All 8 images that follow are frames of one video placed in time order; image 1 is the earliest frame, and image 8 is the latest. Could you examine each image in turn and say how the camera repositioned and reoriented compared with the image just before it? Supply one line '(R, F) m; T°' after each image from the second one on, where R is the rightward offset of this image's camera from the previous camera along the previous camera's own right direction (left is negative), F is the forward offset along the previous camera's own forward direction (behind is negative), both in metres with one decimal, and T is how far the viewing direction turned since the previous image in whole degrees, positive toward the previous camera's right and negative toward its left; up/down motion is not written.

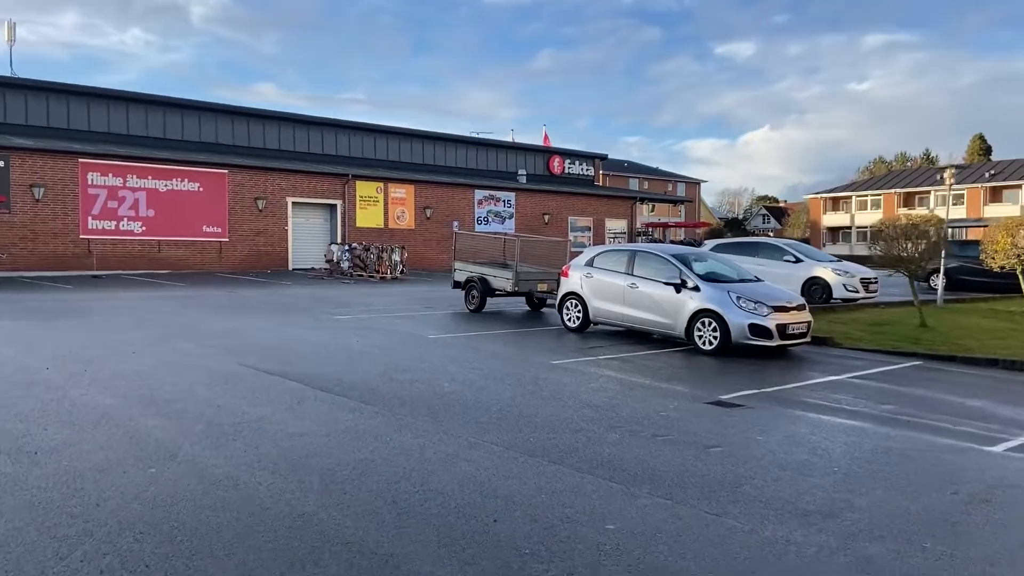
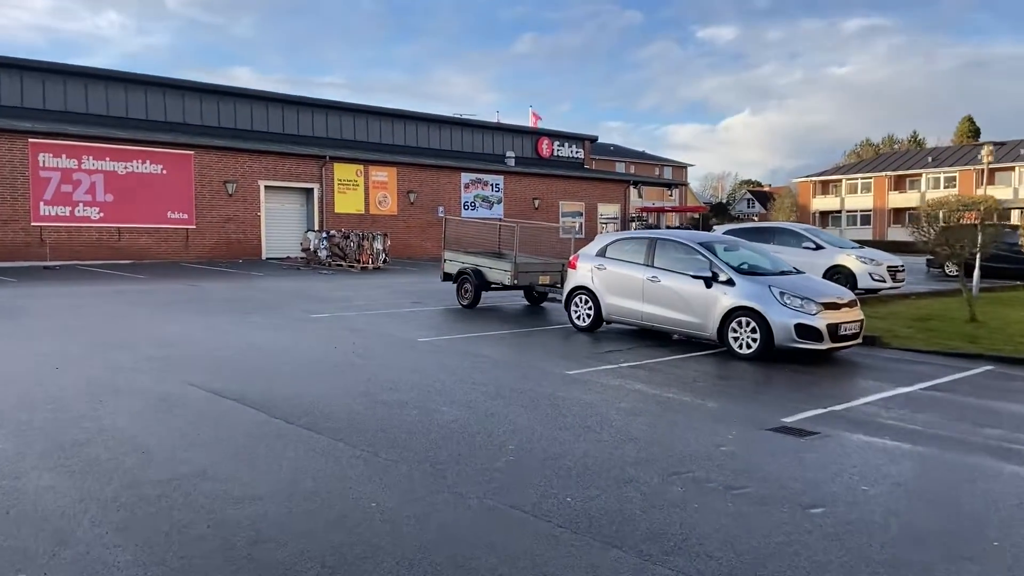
(-0.3, +1.7) m; +1°
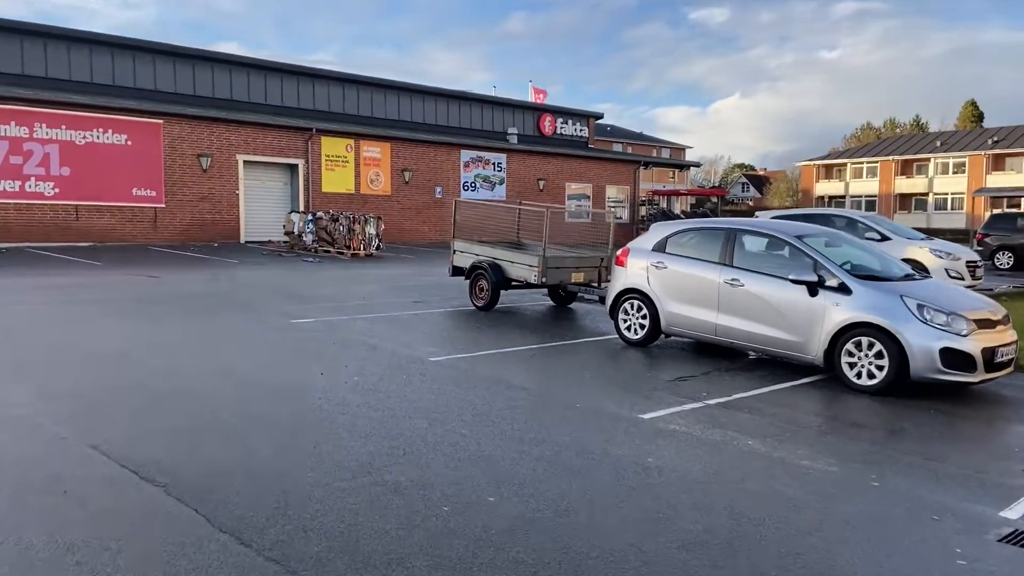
(-0.5, +2.5) m; +1°
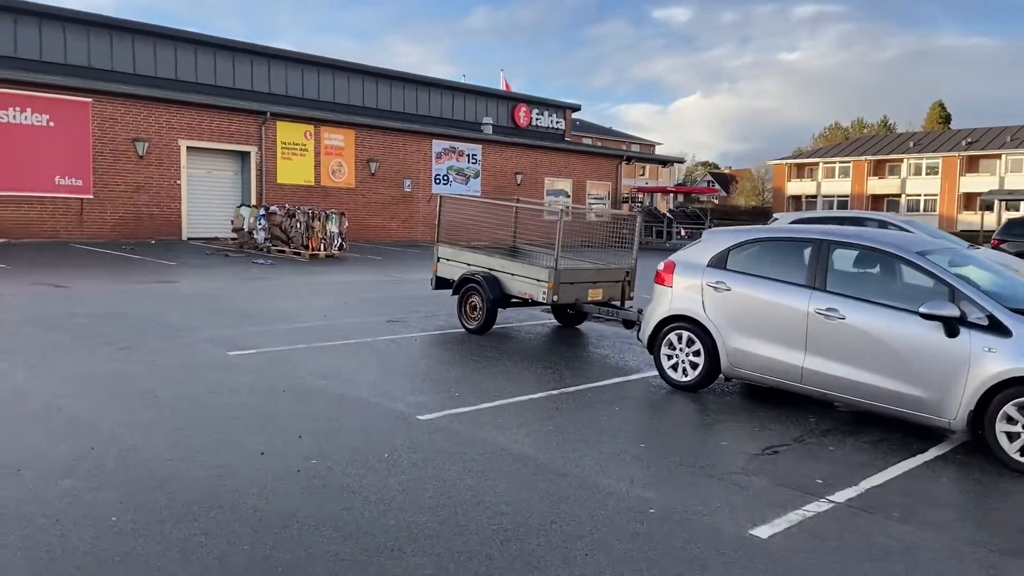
(-0.4, +2.3) m; +3°
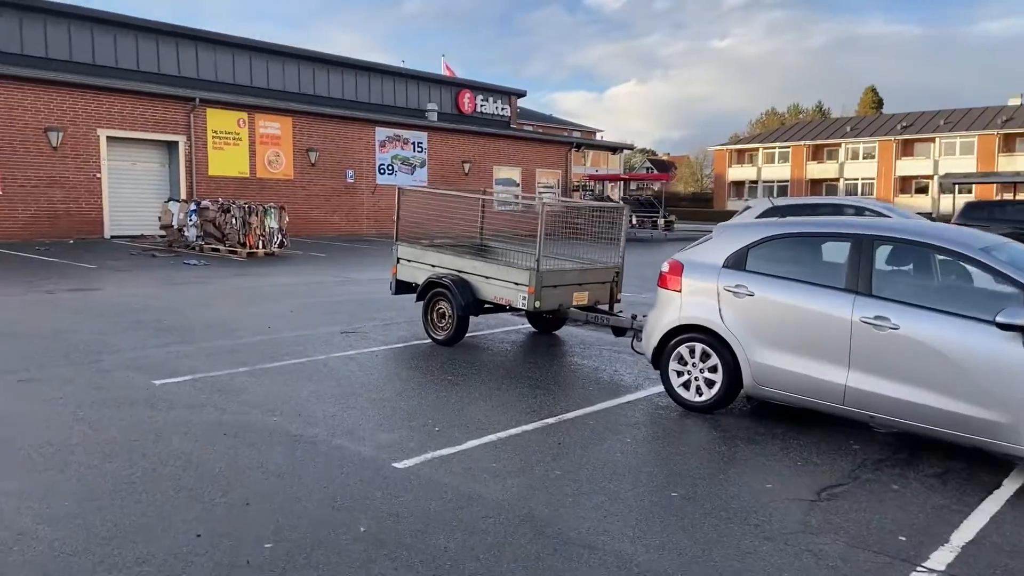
(-0.3, +1.1) m; +4°
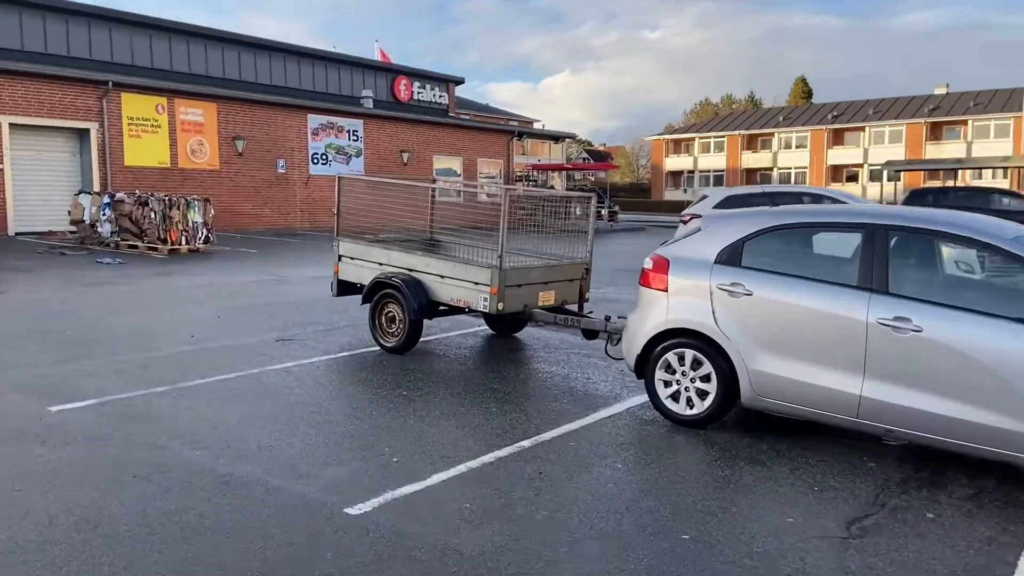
(-0.2, +0.8) m; +4°
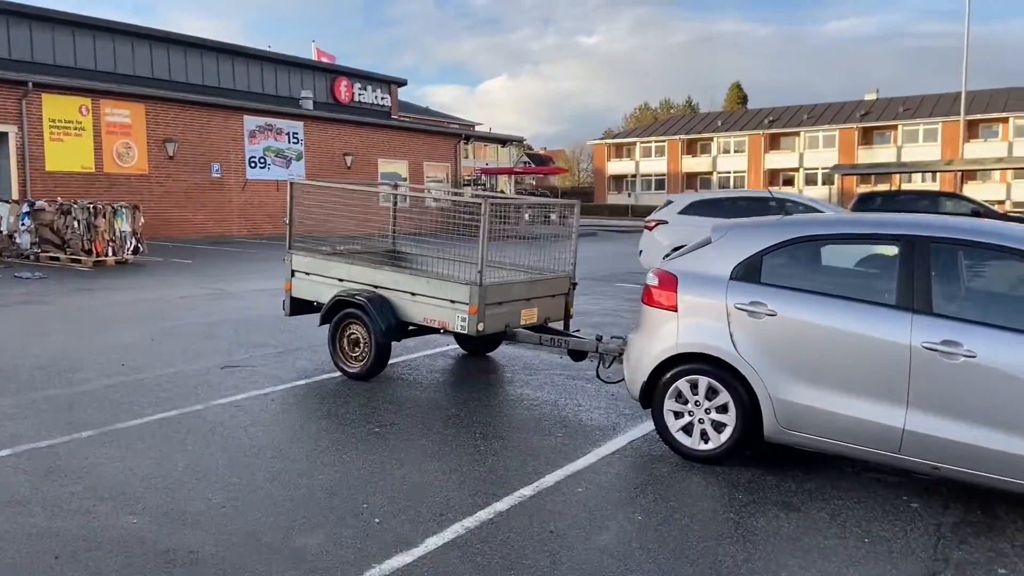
(-0.3, +0.7) m; +4°
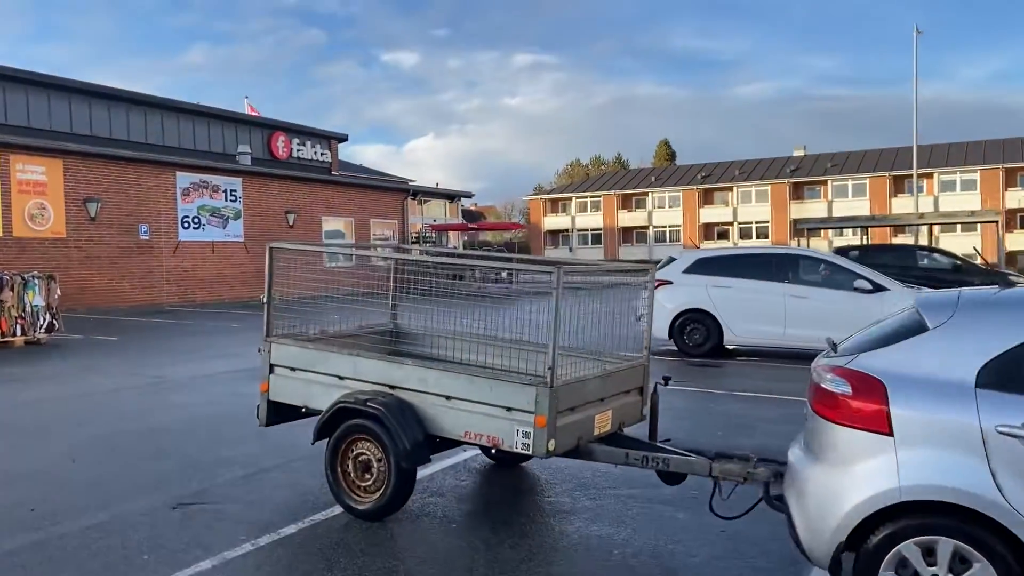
(-0.8, +1.7) m; +5°
